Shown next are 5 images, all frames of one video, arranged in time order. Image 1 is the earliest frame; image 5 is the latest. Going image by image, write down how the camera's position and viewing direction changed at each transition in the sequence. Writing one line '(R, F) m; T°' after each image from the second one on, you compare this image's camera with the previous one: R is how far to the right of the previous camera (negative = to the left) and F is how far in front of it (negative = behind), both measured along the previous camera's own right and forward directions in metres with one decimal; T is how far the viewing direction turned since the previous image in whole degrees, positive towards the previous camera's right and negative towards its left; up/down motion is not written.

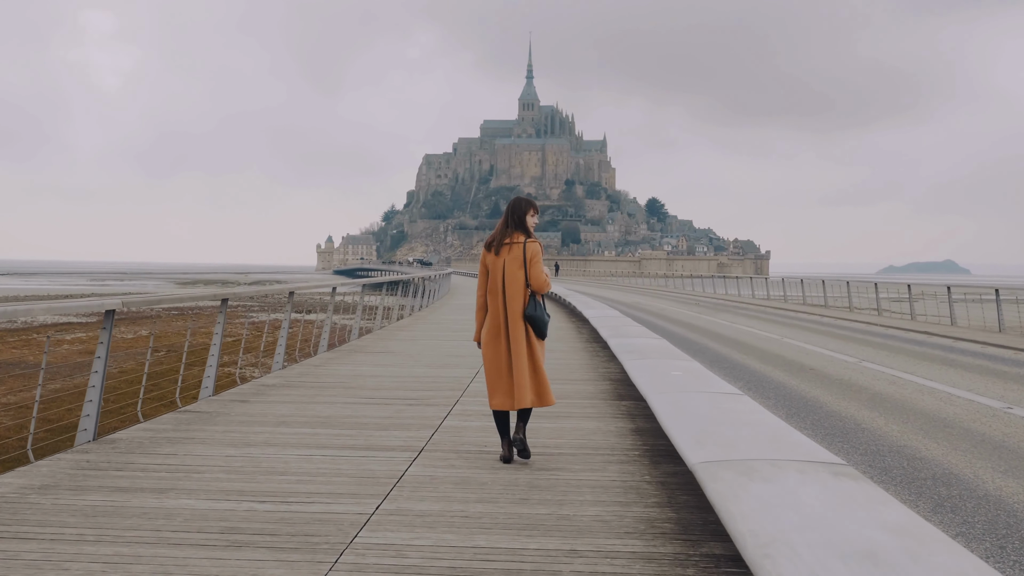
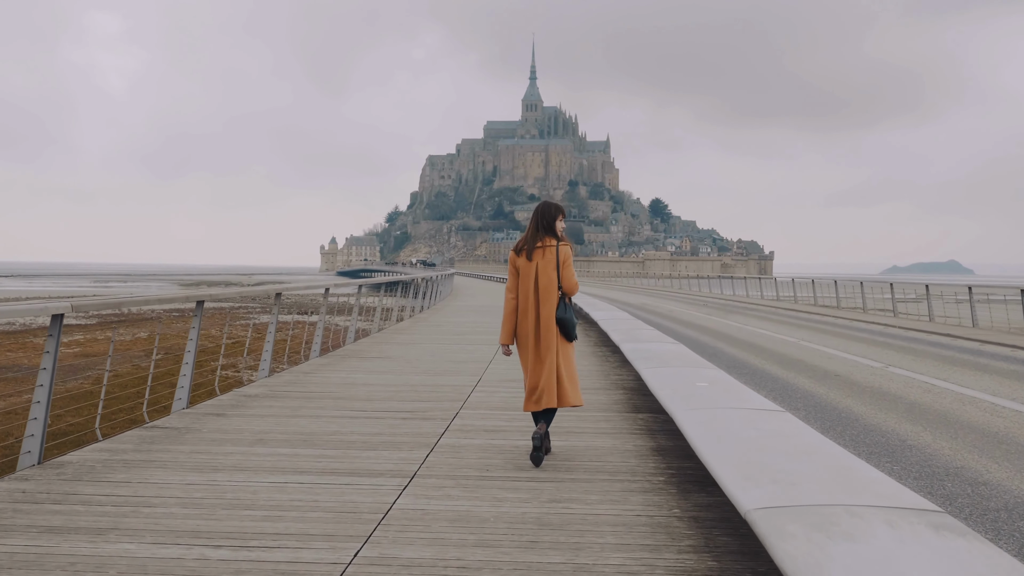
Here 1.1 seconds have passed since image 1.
(0.0, +0.6) m; 0°
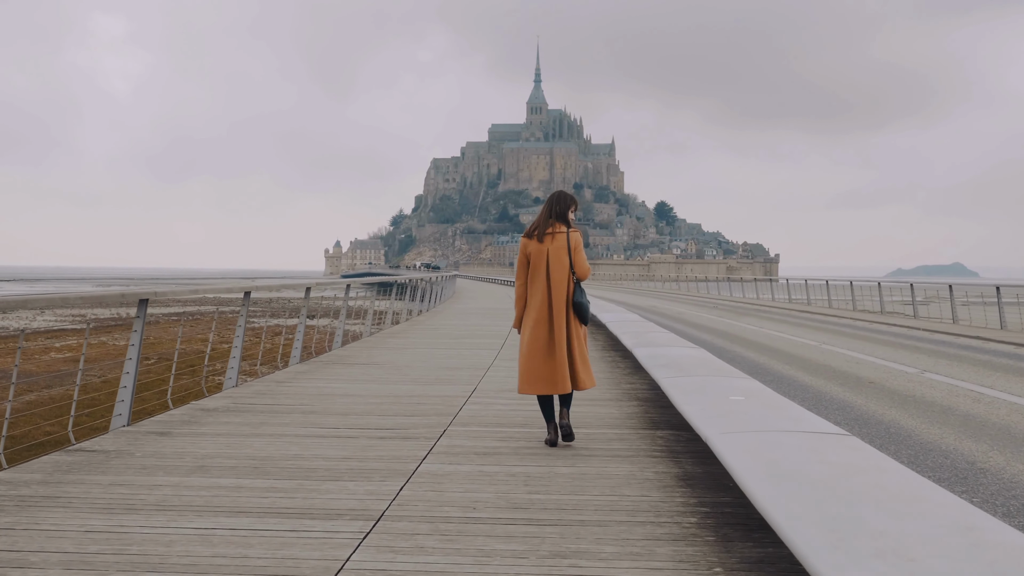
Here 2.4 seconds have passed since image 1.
(+0.1, +0.8) m; 0°
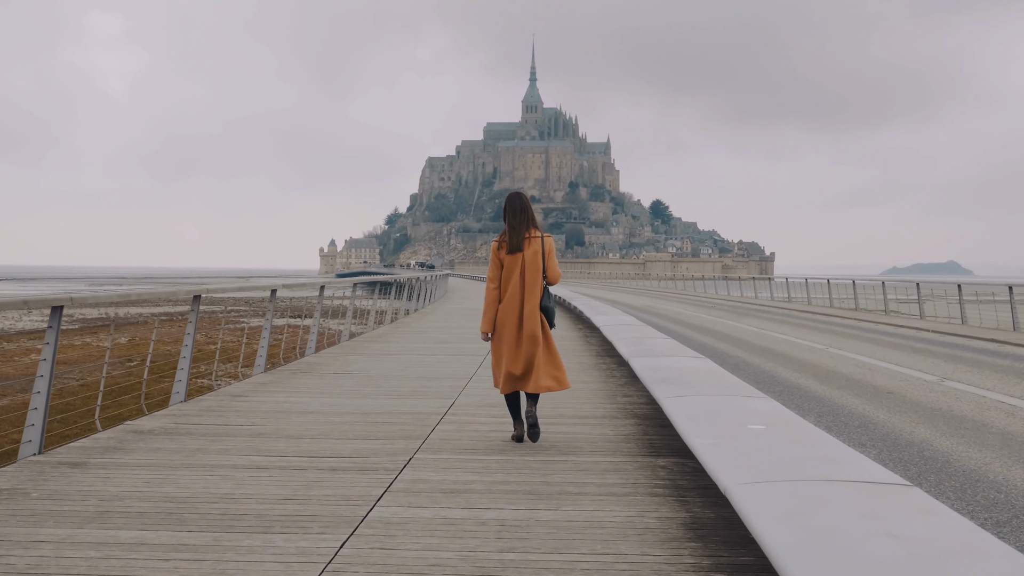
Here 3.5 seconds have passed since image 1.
(+0.1, +0.7) m; 0°
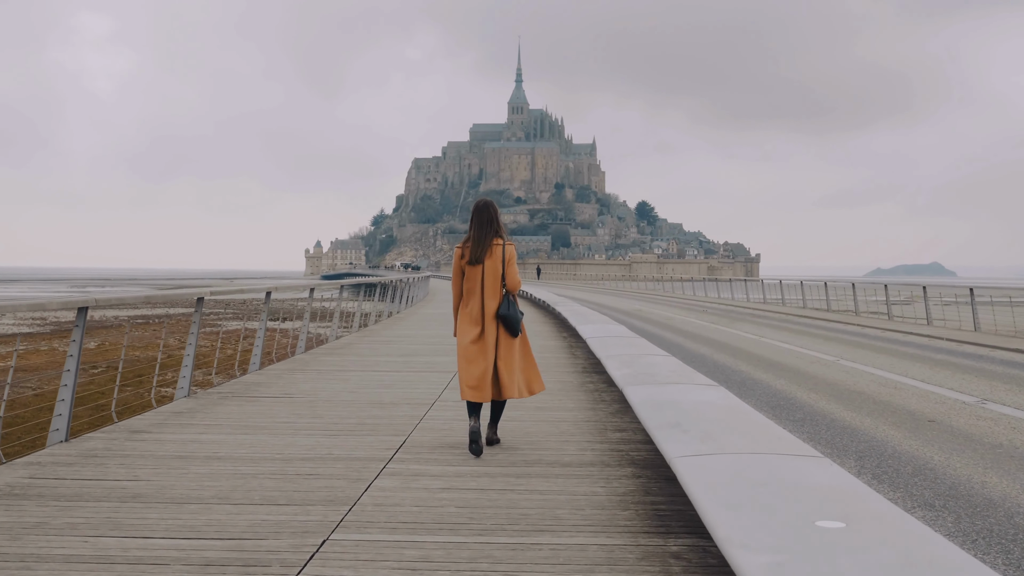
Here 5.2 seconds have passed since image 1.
(+0.1, +1.1) m; +1°
